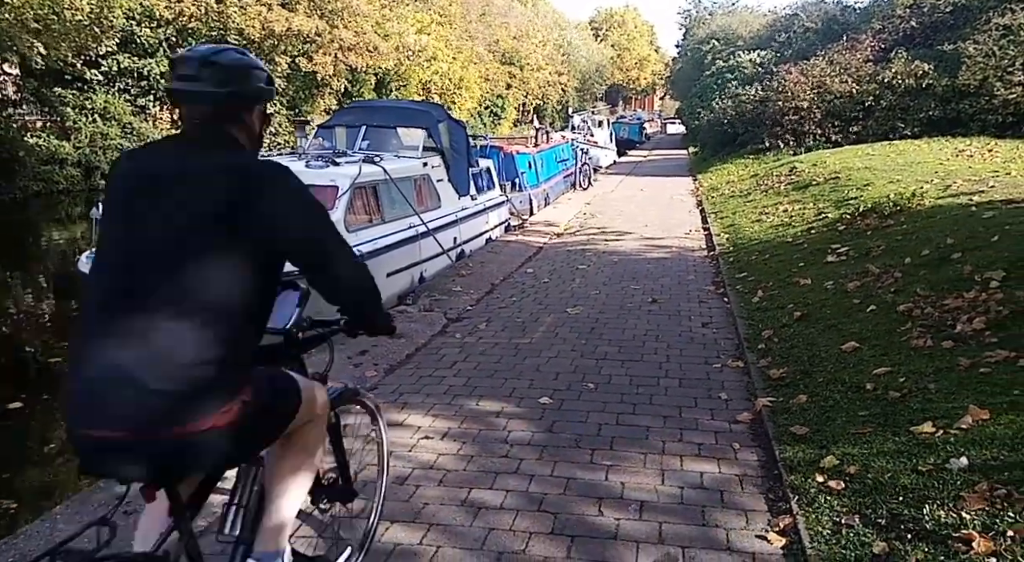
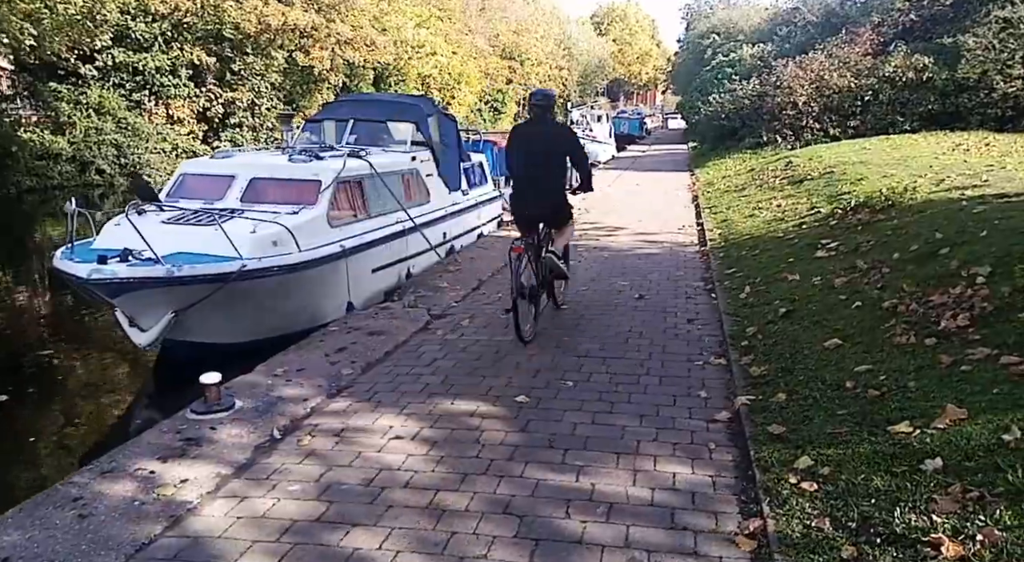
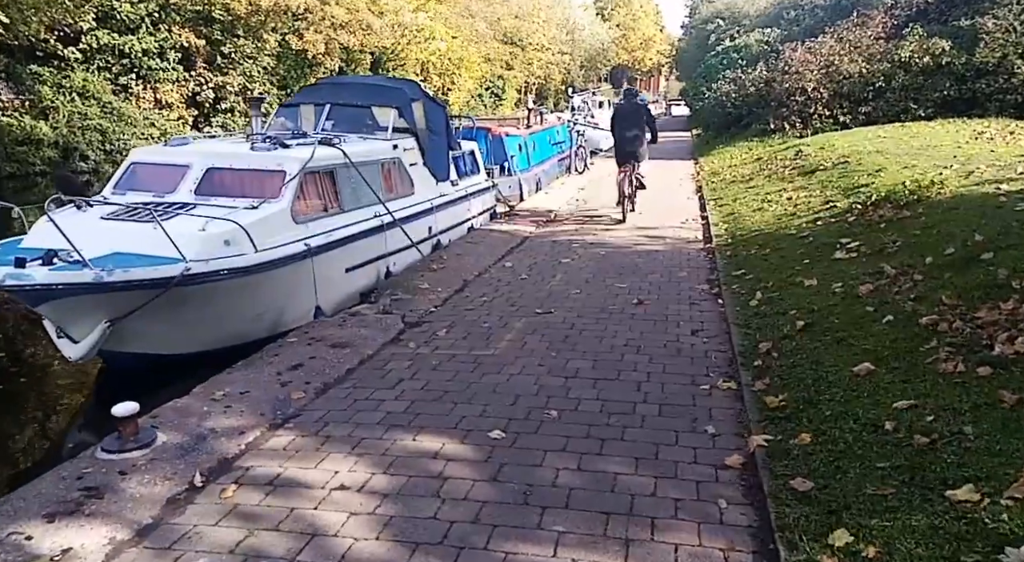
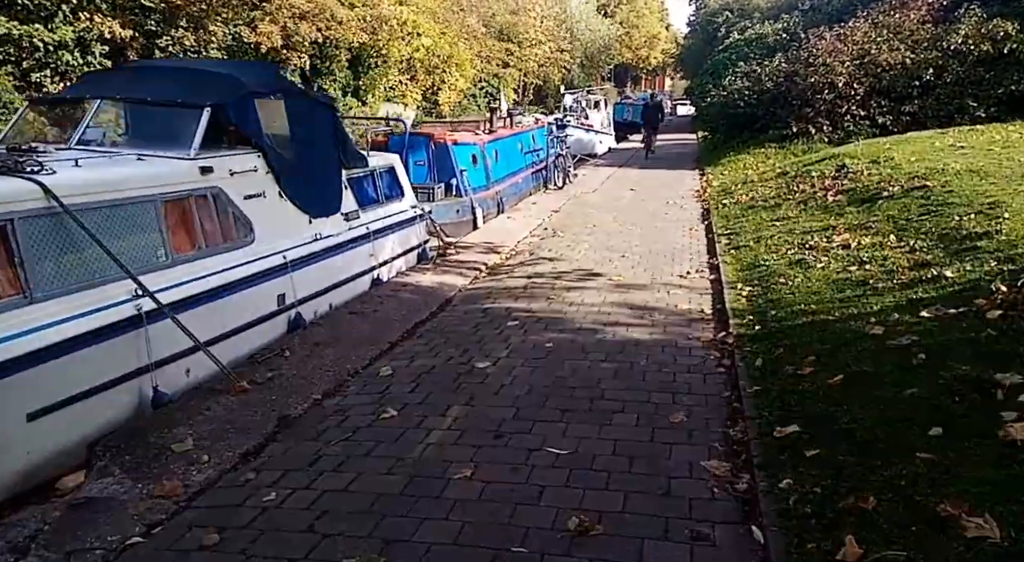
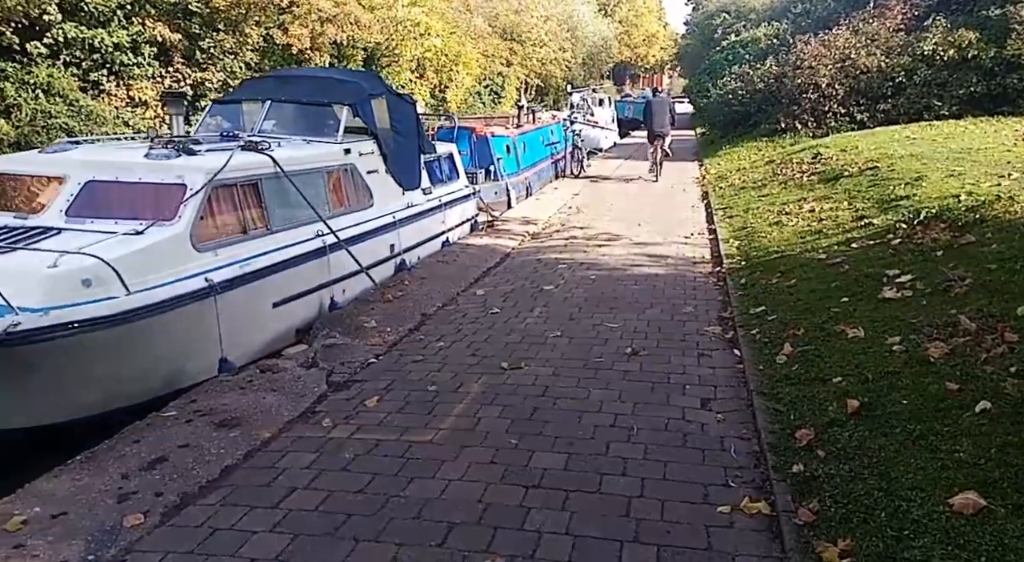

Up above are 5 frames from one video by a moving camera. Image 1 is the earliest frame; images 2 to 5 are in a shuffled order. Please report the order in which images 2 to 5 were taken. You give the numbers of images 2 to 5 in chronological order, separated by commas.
2, 3, 5, 4
